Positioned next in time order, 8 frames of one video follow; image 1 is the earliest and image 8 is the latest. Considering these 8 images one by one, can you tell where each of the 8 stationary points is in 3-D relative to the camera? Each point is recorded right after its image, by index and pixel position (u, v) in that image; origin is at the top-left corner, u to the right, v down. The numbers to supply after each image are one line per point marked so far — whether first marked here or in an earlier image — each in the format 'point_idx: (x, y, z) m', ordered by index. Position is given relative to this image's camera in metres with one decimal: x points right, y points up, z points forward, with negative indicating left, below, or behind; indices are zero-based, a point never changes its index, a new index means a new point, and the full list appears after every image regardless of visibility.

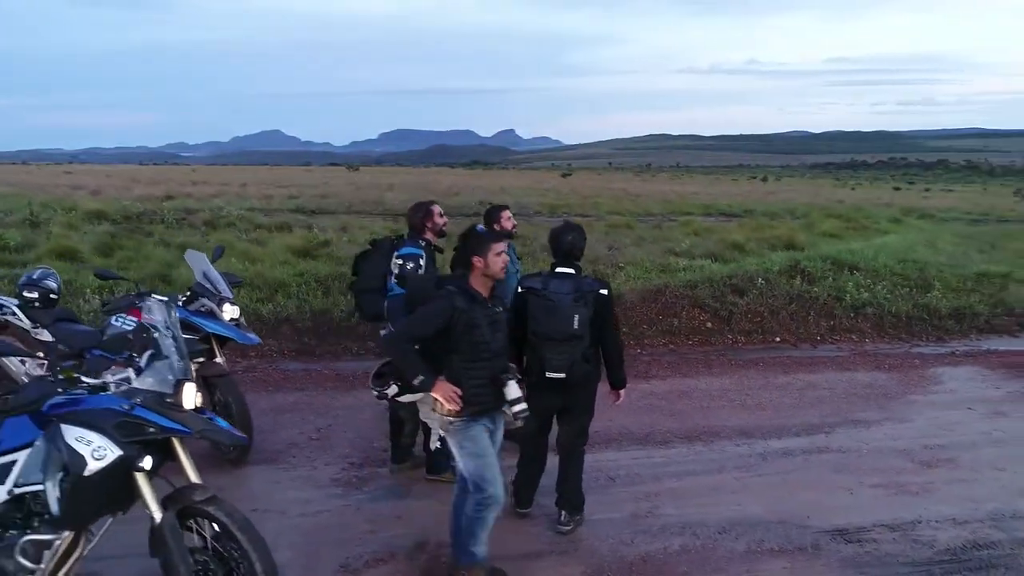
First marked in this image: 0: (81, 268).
0: (-6.3, +0.3, +10.5) m
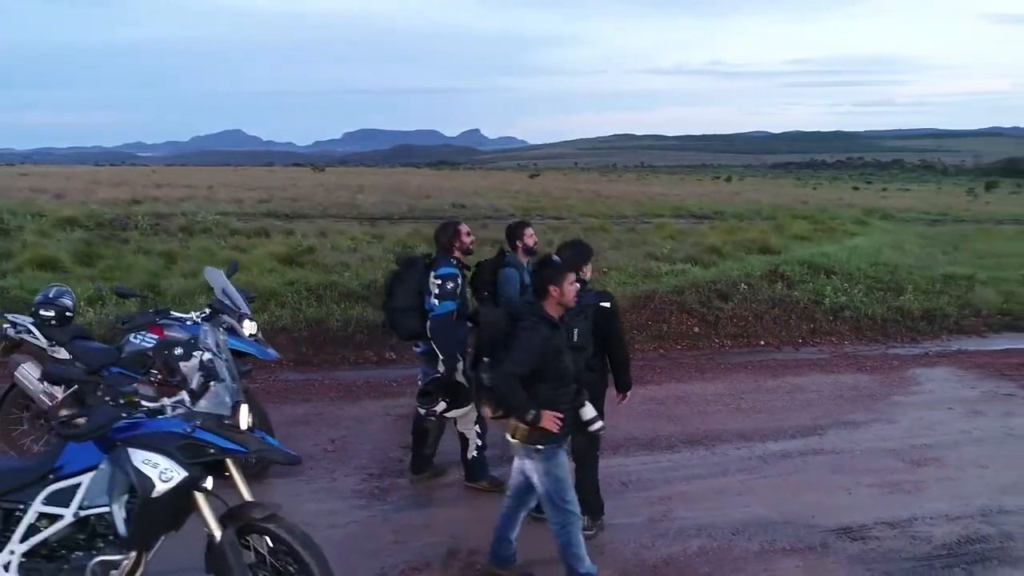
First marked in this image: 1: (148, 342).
0: (-6.5, +0.1, +10.4) m
1: (-2.4, -0.4, +4.7) m
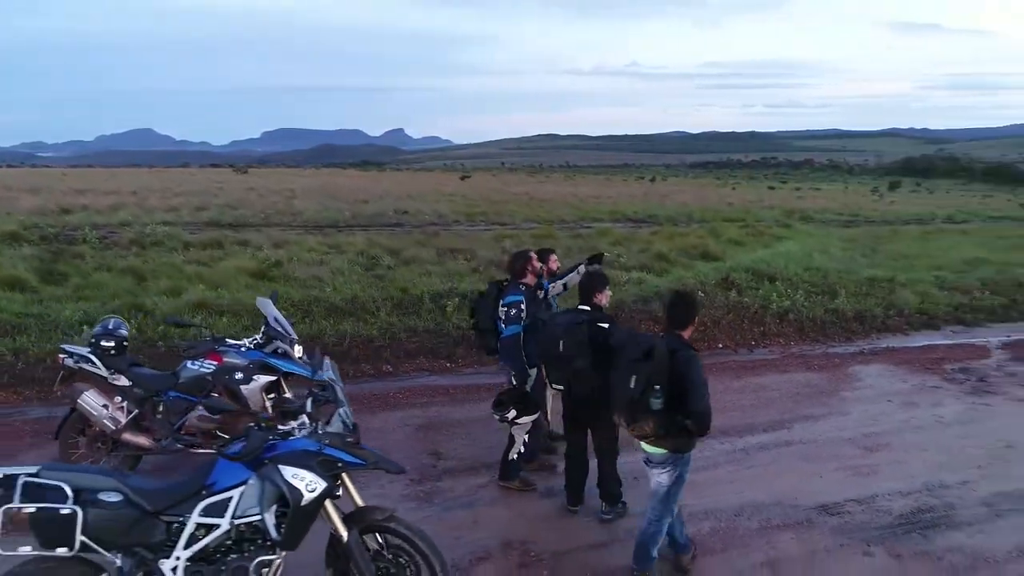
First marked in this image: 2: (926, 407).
0: (-6.8, -0.2, +10.4) m
1: (-2.2, -0.6, +5.2) m
2: (+4.3, -1.2, +7.5) m
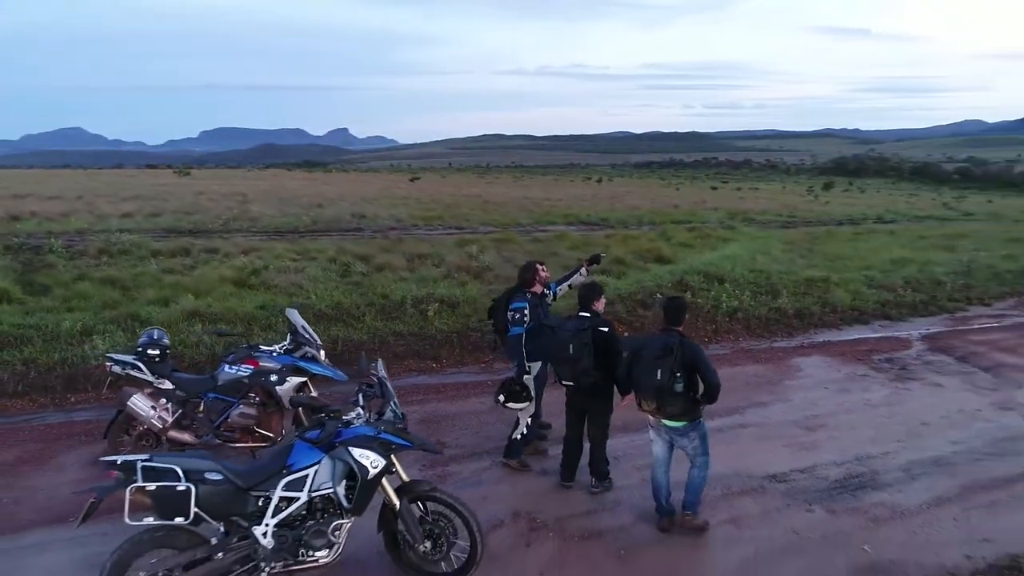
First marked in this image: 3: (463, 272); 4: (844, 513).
0: (-7.2, -0.3, +10.8) m
1: (-2.2, -0.7, +5.9) m
2: (+4.1, -1.2, +8.7) m
3: (-1.1, +0.3, +15.4) m
4: (+2.6, -1.7, +5.6) m
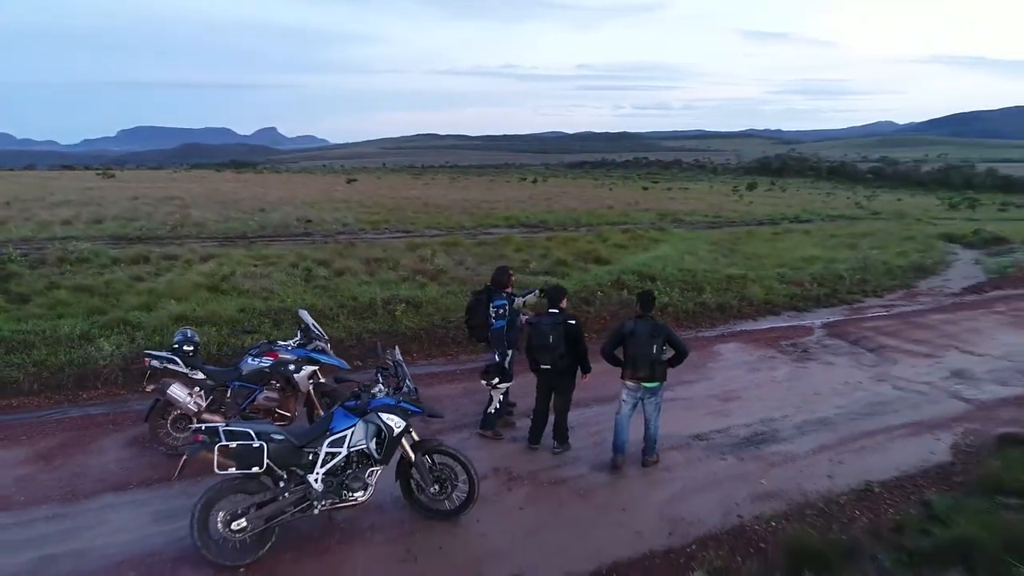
0: (-7.8, -0.5, +11.5) m
1: (-2.4, -0.7, +7.1) m
2: (+3.6, -1.2, +10.4) m
3: (-2.1, +0.3, +16.6) m
4: (+2.4, -1.7, +7.2) m
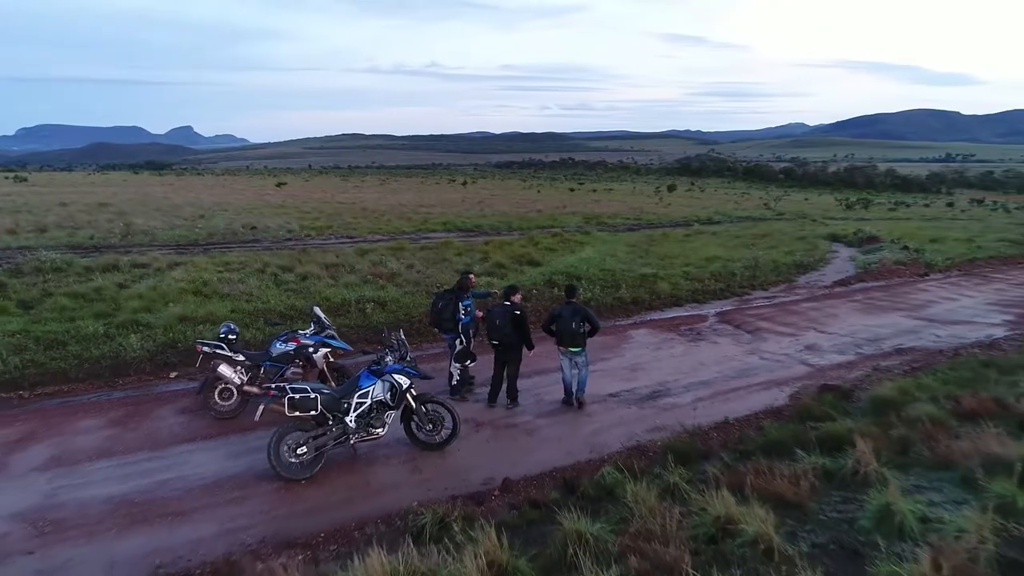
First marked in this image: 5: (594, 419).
0: (-8.7, -0.6, +13.3) m
1: (-2.9, -0.8, +9.4) m
2: (+2.8, -1.1, +13.3) m
3: (-3.6, +0.3, +18.9) m
4: (+1.9, -1.7, +10.0) m
5: (+1.1, -1.7, +9.5) m
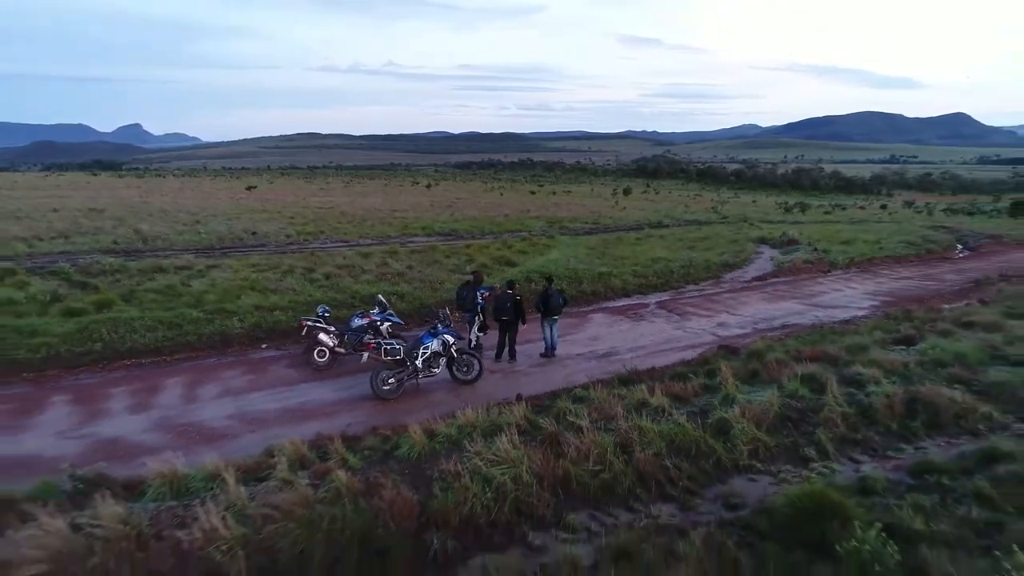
0: (-8.9, -0.5, +17.6) m
1: (-2.9, -0.7, +14.0) m
2: (+2.6, -1.0, +18.3) m
3: (-4.1, +0.4, +23.5) m
4: (+1.9, -1.5, +14.9) m
5: (+1.1, -1.6, +14.3) m
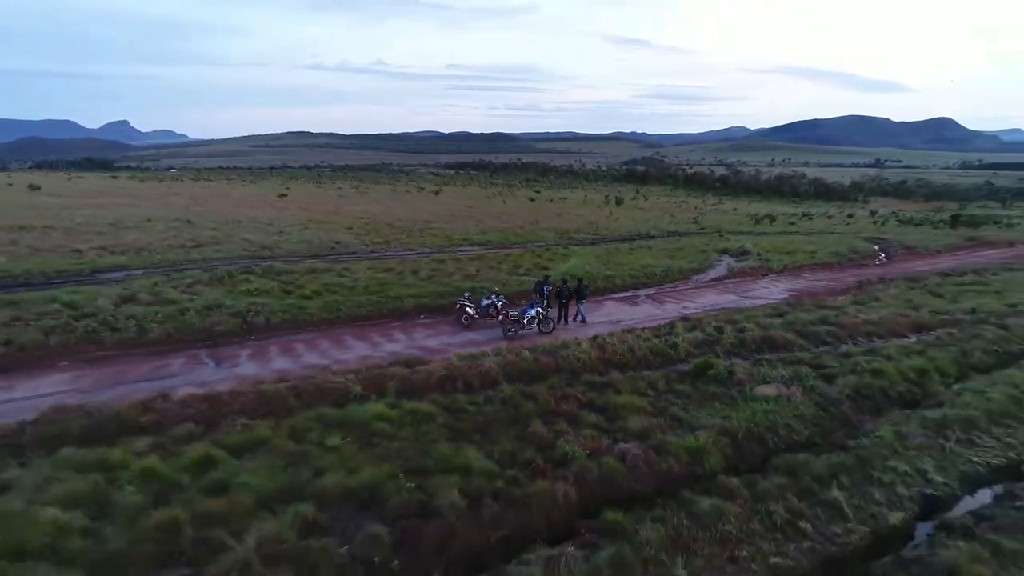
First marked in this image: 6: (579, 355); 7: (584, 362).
0: (-6.9, -0.4, +29.6) m
1: (-0.8, -0.5, +26.1) m
2: (+4.6, -0.8, +30.5) m
3: (-2.2, +0.5, +35.6) m
4: (+3.9, -1.4, +27.1) m
5: (+3.1, -1.4, +26.5) m
6: (+1.9, -1.9, +20.0) m
7: (+2.0, -2.0, +19.7) m
